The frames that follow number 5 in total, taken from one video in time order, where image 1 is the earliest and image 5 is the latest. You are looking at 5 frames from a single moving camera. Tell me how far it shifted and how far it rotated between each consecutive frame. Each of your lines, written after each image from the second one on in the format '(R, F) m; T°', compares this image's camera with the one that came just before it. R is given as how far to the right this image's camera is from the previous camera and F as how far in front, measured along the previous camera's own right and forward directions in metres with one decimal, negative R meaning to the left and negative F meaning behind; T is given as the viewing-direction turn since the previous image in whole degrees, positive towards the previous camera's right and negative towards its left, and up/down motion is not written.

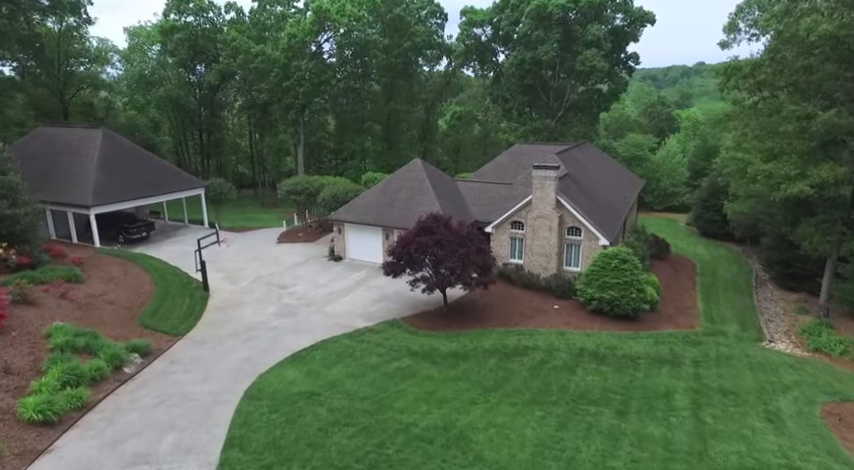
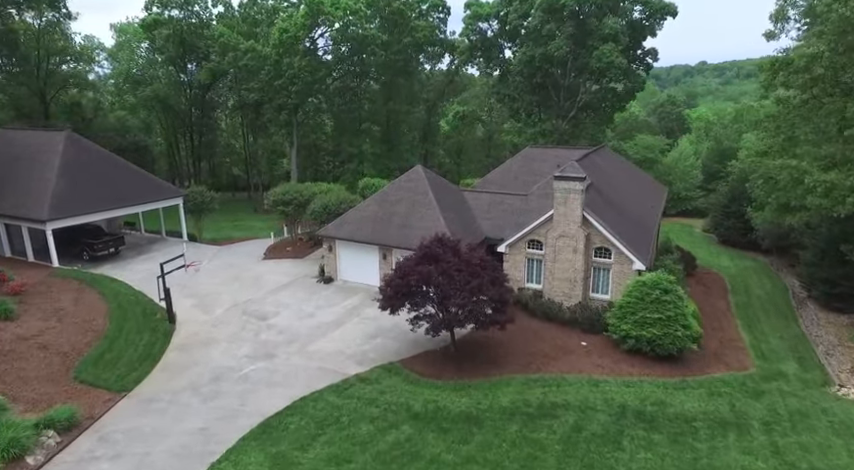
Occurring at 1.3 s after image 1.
(-0.1, +3.0) m; 0°
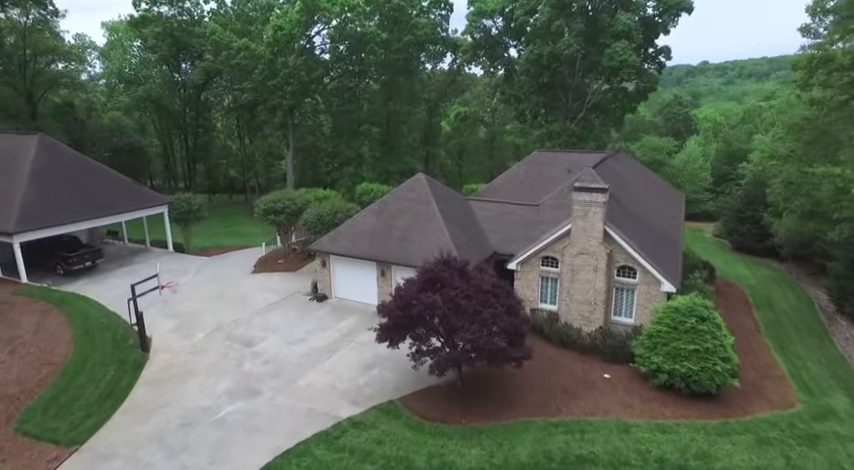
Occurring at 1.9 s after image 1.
(-0.1, +1.9) m; 0°
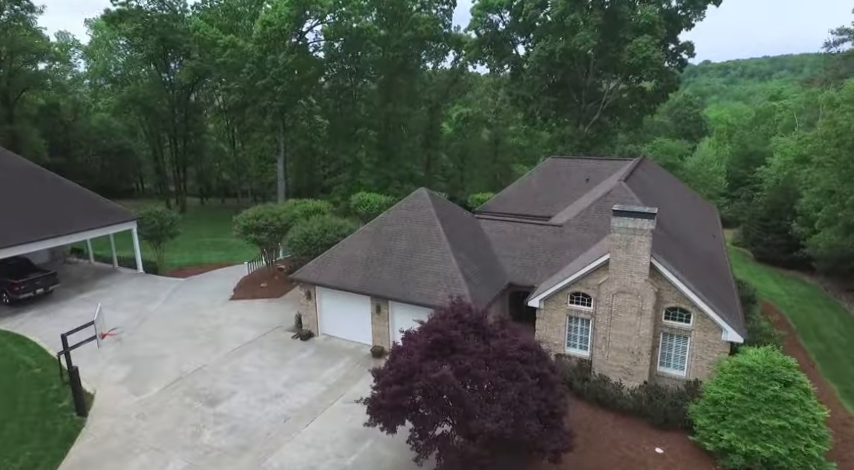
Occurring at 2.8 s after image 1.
(-0.1, +3.0) m; 0°
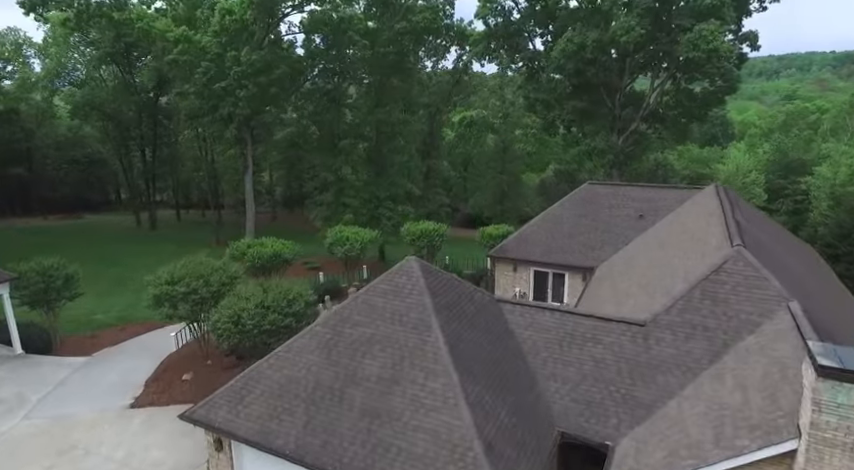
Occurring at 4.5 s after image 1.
(+0.2, +6.9) m; 0°
